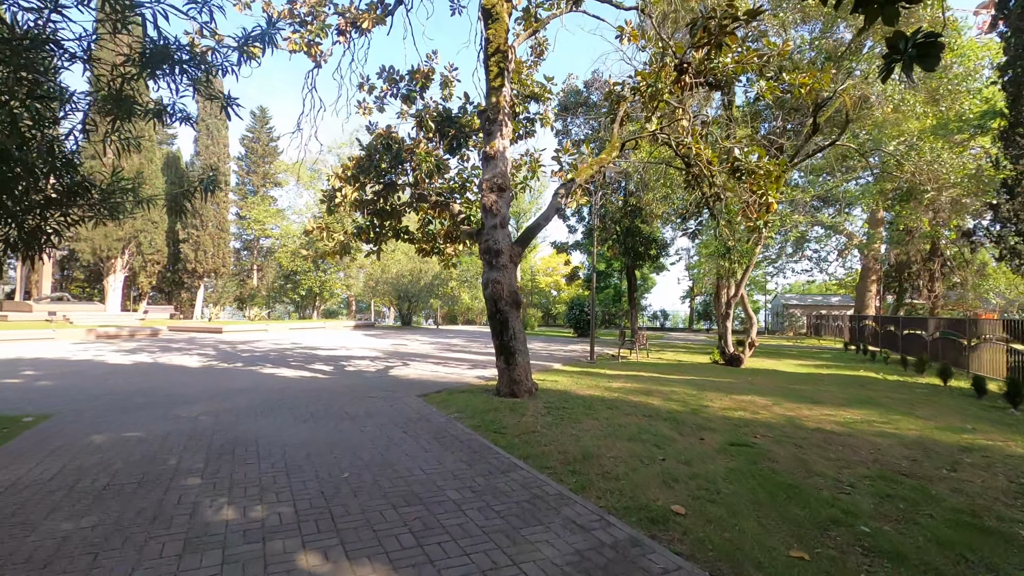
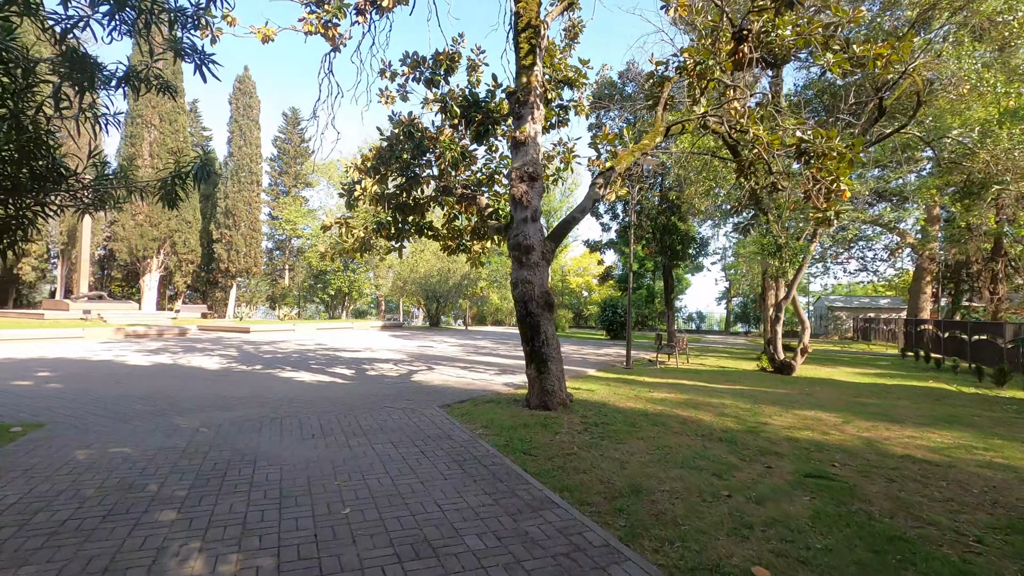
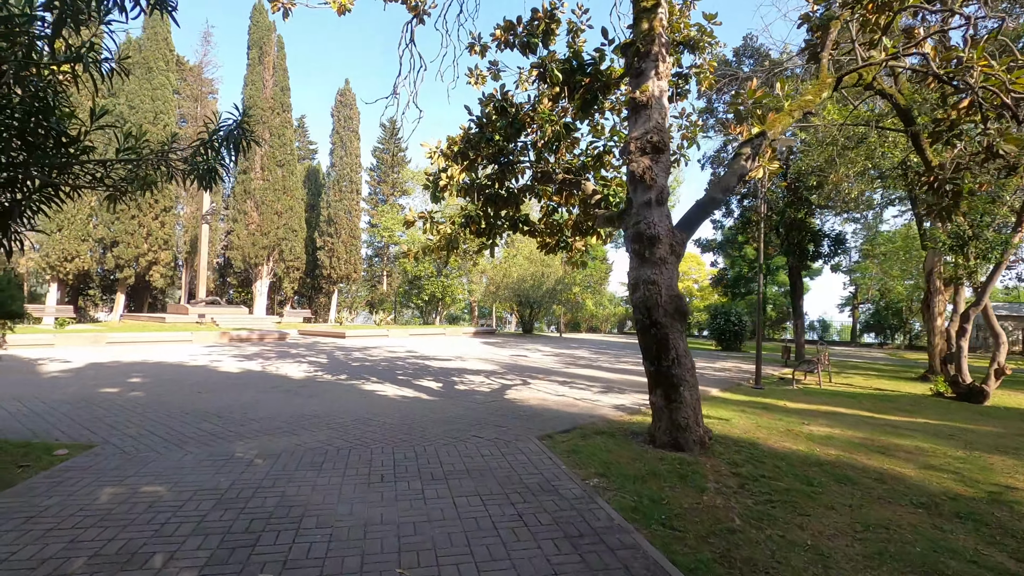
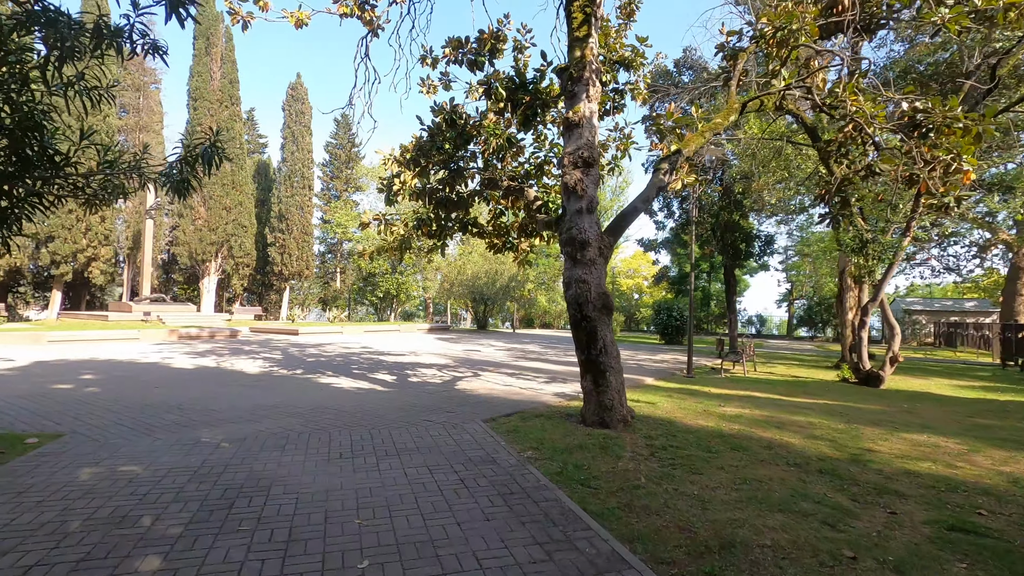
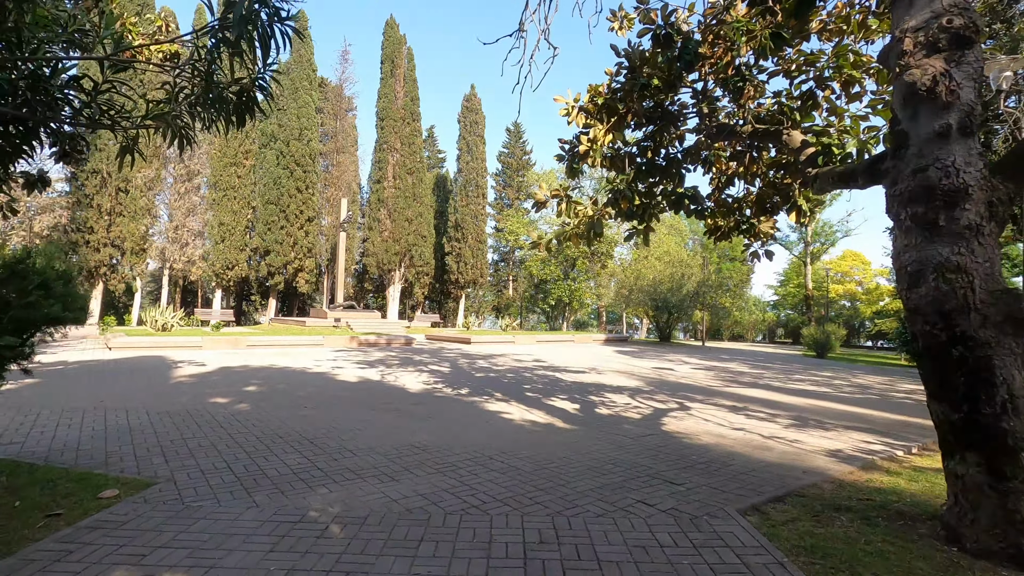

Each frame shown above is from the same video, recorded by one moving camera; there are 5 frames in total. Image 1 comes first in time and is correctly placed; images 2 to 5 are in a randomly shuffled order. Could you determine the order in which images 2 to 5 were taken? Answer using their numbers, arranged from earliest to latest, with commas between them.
2, 4, 3, 5
